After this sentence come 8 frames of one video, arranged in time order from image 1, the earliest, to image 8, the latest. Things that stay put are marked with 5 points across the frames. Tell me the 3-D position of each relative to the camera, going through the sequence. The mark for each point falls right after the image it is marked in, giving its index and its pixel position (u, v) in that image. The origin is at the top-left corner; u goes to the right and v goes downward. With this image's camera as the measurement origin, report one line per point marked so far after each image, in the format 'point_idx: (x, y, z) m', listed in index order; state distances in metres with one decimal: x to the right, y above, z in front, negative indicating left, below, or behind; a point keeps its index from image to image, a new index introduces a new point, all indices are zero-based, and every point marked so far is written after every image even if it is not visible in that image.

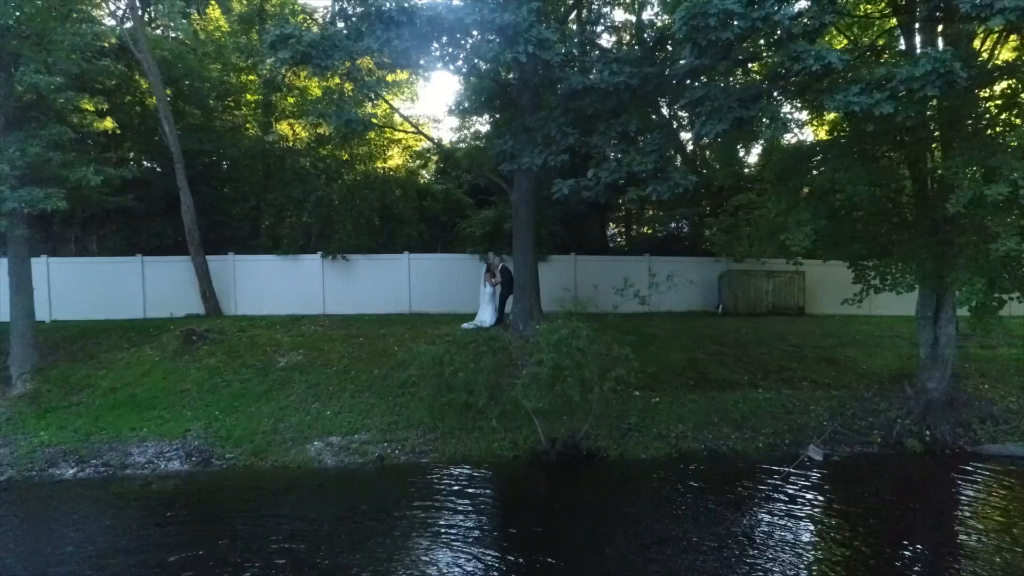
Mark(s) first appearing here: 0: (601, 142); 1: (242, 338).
0: (+0.7, +1.2, +11.7) m
1: (-3.3, -0.6, +18.0) m
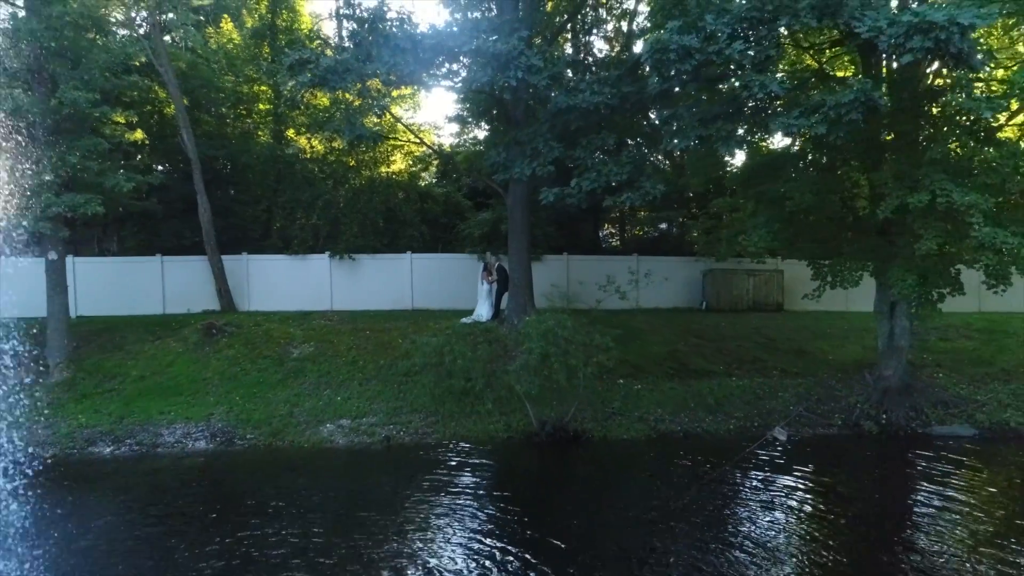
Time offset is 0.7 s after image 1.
0: (+0.6, +1.2, +13.1) m
1: (-3.4, -0.6, +19.5) m
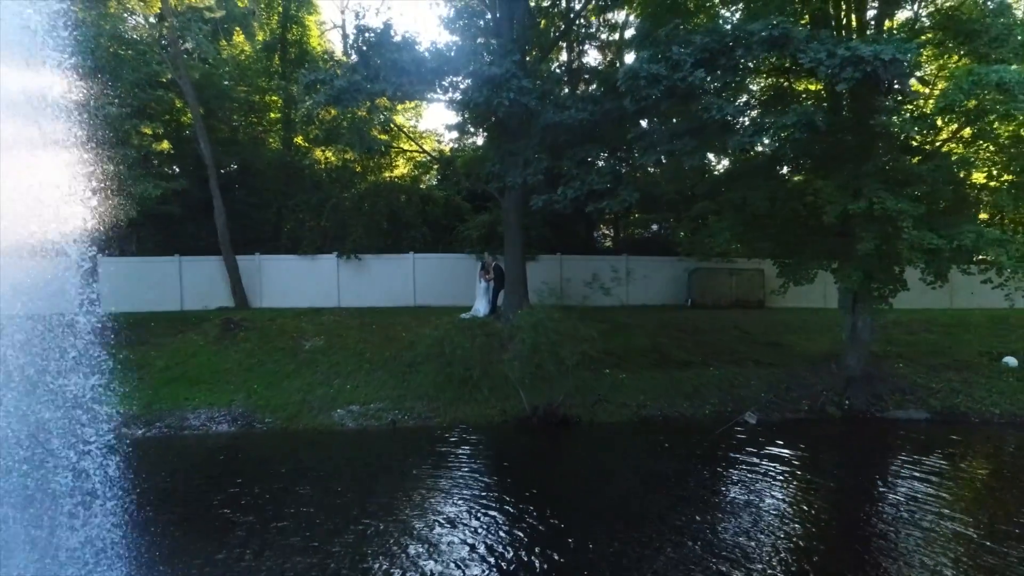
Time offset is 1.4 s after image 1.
0: (+0.6, +1.2, +14.6) m
1: (-3.4, -0.5, +20.9) m
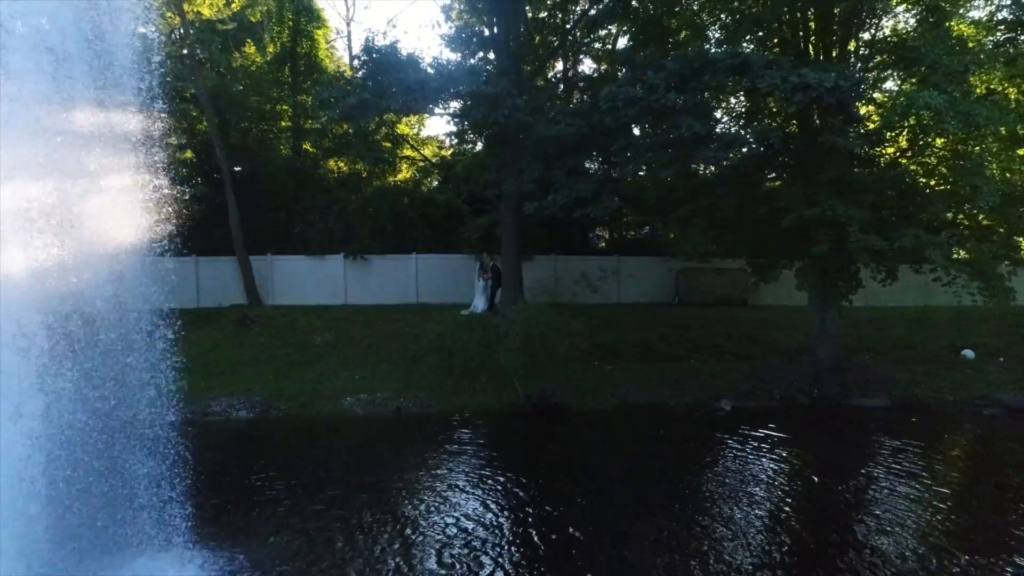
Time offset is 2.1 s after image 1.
0: (+0.5, +1.3, +16.1) m
1: (-3.5, -0.5, +22.4) m
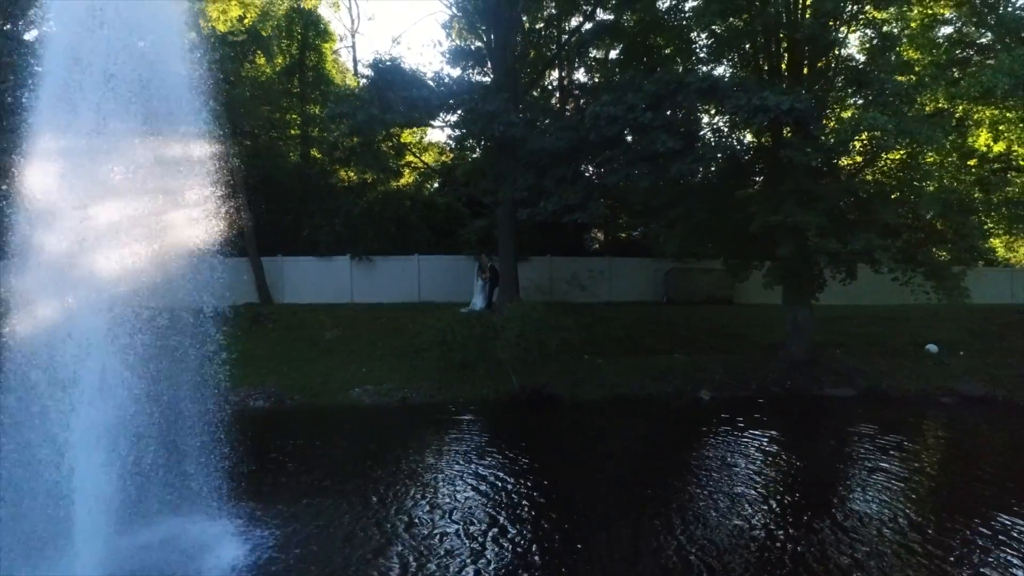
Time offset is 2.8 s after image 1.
0: (+0.5, +1.3, +17.6) m
1: (-3.6, -0.5, +23.9) m
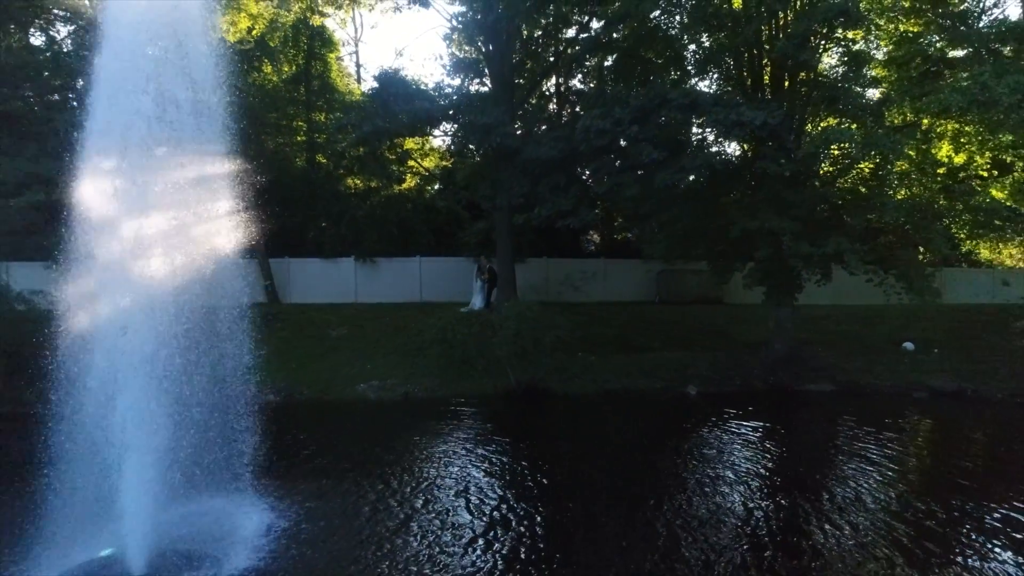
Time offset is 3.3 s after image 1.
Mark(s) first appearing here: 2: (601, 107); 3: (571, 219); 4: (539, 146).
0: (+0.4, +1.3, +18.7) m
1: (-3.6, -0.5, +25.0) m
2: (+1.0, +2.1, +16.6) m
3: (+0.7, +0.9, +18.4) m
4: (+0.3, +1.8, +18.5) m
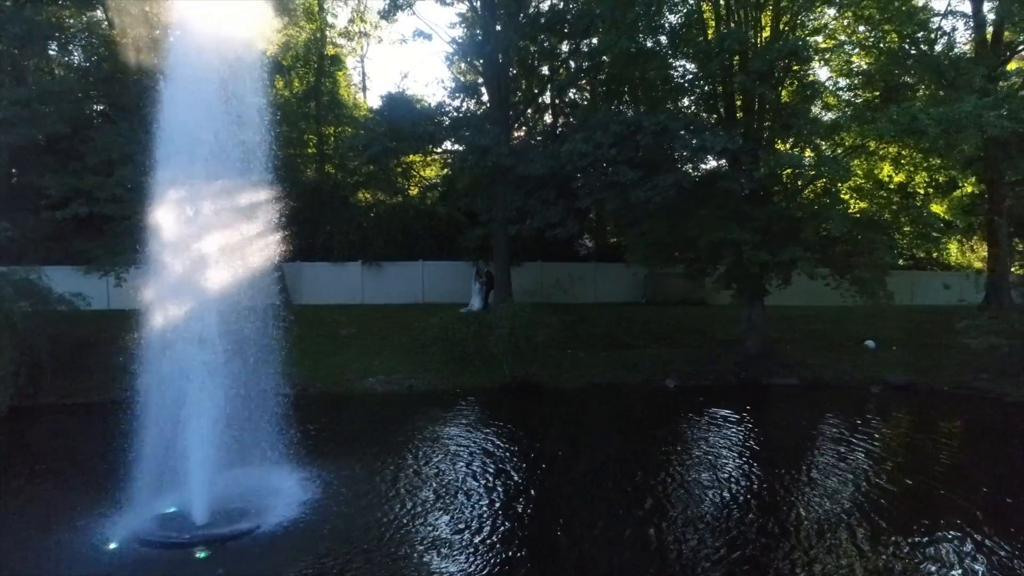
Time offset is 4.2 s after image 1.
0: (+0.3, +1.2, +20.8) m
1: (-3.7, -0.6, +27.2) m
2: (+0.9, +2.0, +18.7) m
3: (+0.7, +0.8, +20.5) m
4: (+0.3, +1.8, +20.6) m
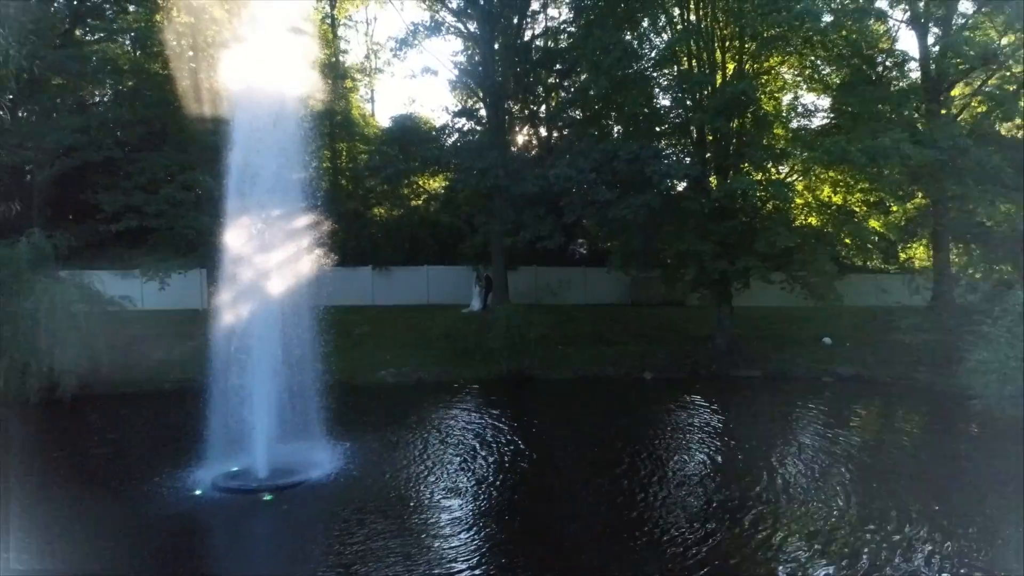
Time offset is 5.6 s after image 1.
0: (+0.3, +1.2, +23.8) m
1: (-3.8, -0.6, +30.2) m
2: (+0.9, +2.0, +21.7) m
3: (+0.6, +0.8, +23.5) m
4: (+0.2, +1.7, +23.7) m
